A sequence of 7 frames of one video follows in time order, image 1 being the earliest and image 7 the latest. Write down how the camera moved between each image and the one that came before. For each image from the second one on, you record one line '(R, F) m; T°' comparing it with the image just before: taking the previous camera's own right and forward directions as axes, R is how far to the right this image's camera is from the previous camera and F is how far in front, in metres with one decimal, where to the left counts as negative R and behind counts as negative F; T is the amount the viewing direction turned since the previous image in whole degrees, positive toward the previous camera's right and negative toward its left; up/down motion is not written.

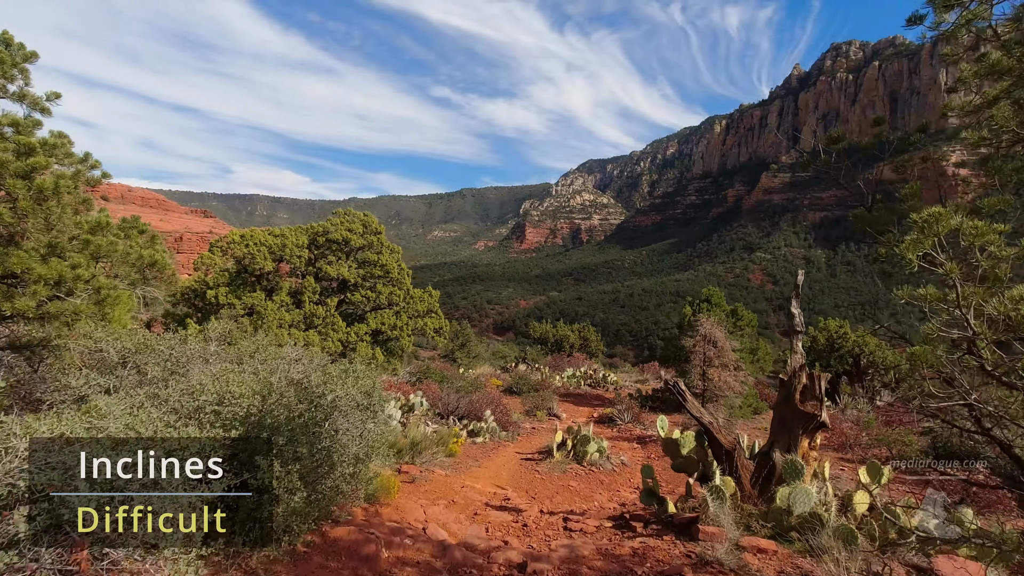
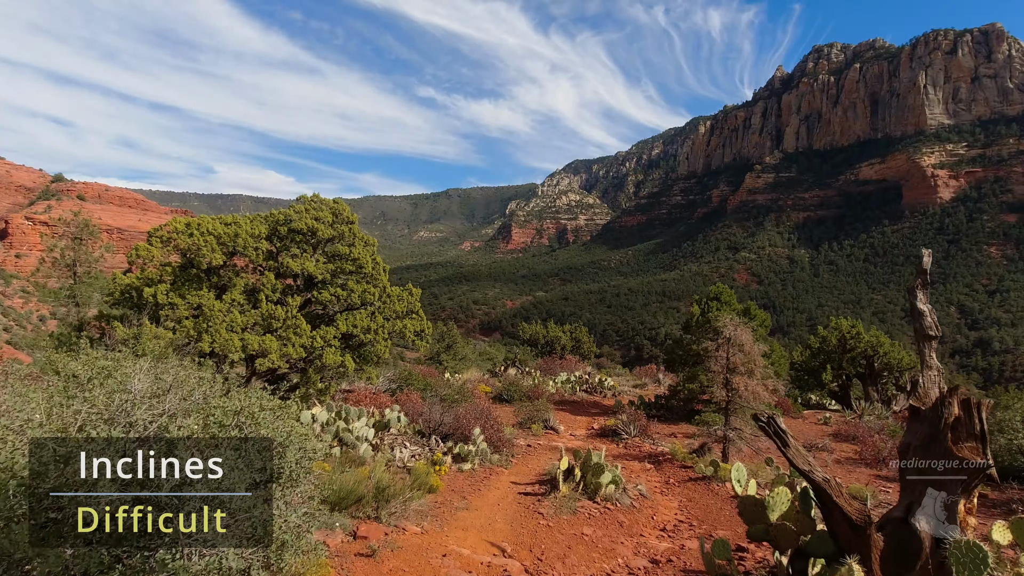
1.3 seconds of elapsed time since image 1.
(-0.1, +0.9) m; +1°
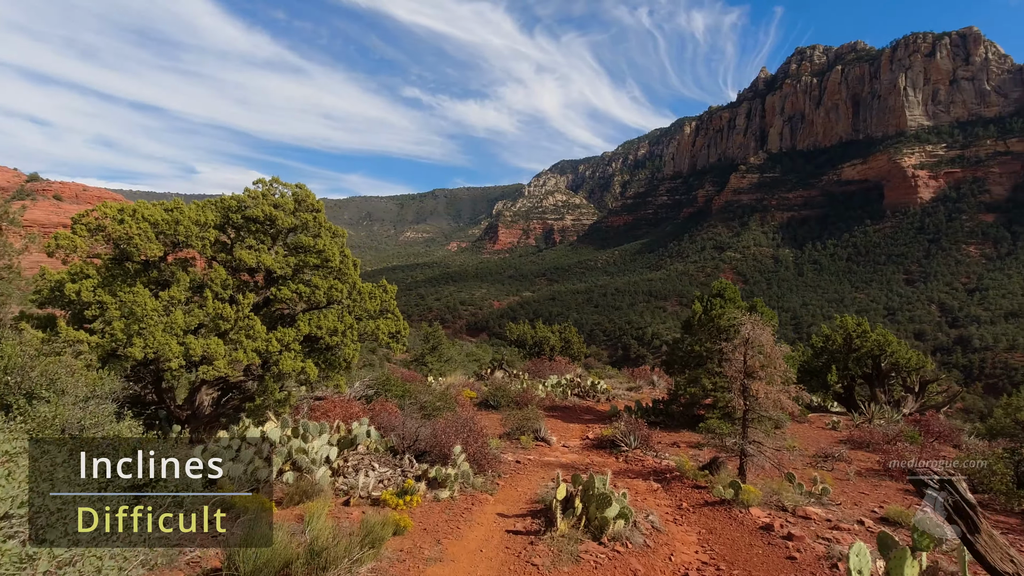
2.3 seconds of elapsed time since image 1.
(0.0, +0.7) m; +1°
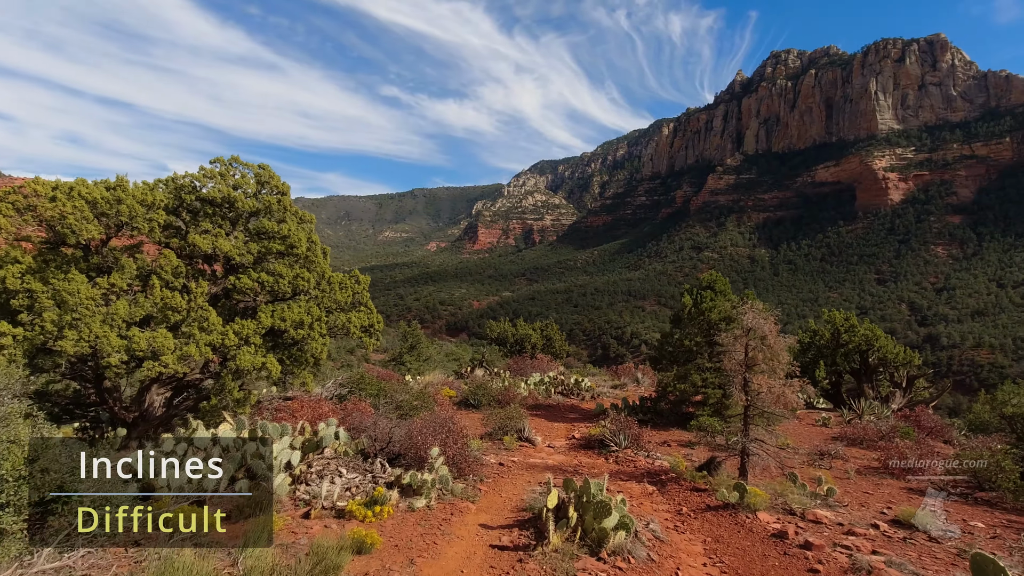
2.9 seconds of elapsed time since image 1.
(0.0, +0.4) m; +2°
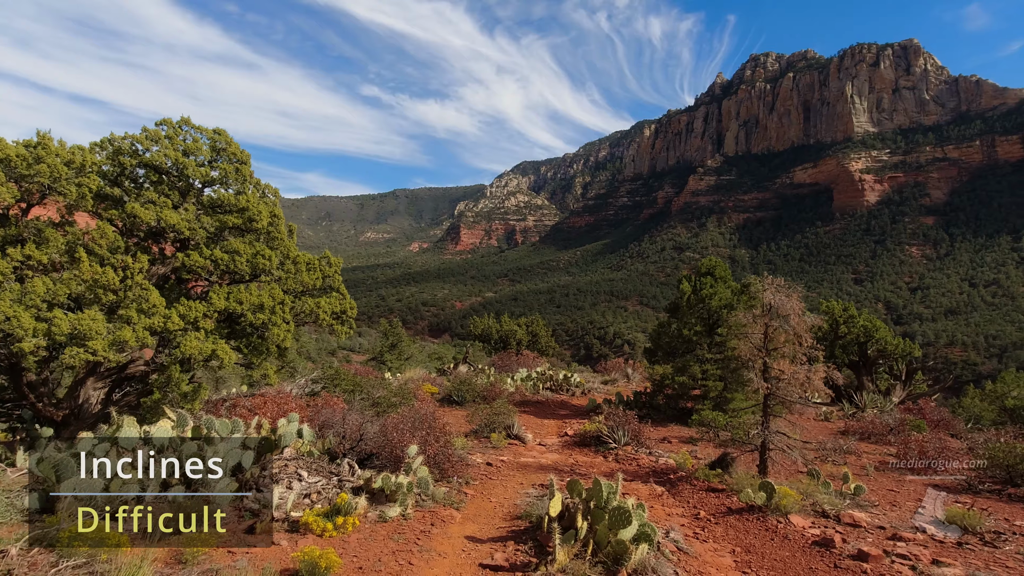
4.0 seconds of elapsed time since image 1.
(0.0, +0.6) m; +2°
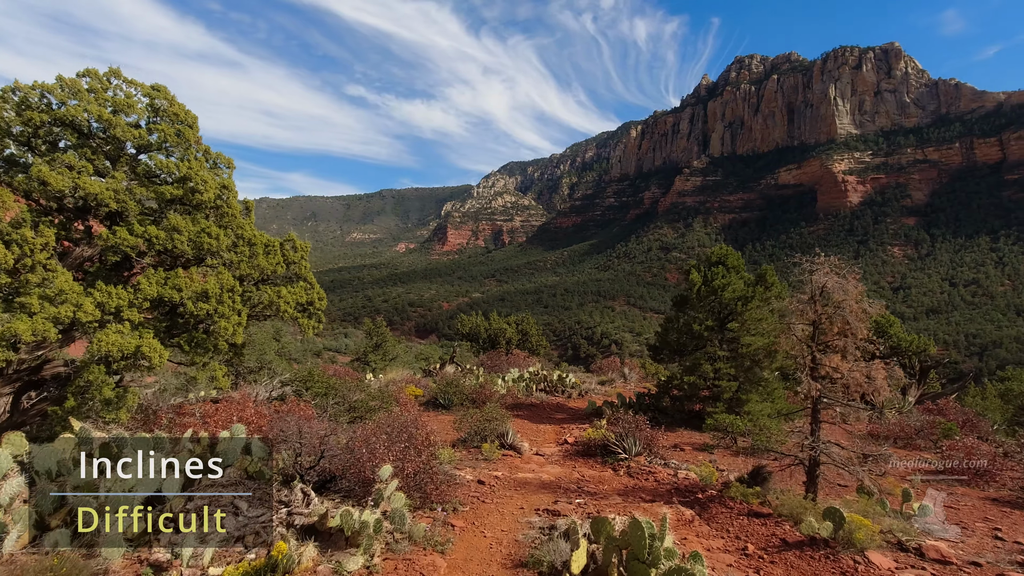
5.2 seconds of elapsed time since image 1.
(-0.1, +0.7) m; +1°
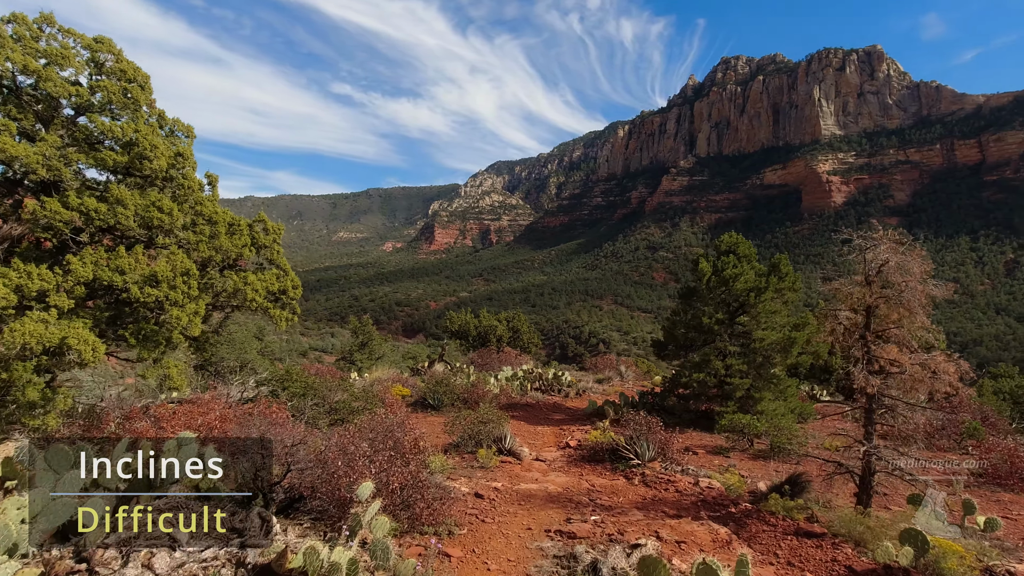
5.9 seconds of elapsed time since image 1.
(-0.1, +0.5) m; +1°
